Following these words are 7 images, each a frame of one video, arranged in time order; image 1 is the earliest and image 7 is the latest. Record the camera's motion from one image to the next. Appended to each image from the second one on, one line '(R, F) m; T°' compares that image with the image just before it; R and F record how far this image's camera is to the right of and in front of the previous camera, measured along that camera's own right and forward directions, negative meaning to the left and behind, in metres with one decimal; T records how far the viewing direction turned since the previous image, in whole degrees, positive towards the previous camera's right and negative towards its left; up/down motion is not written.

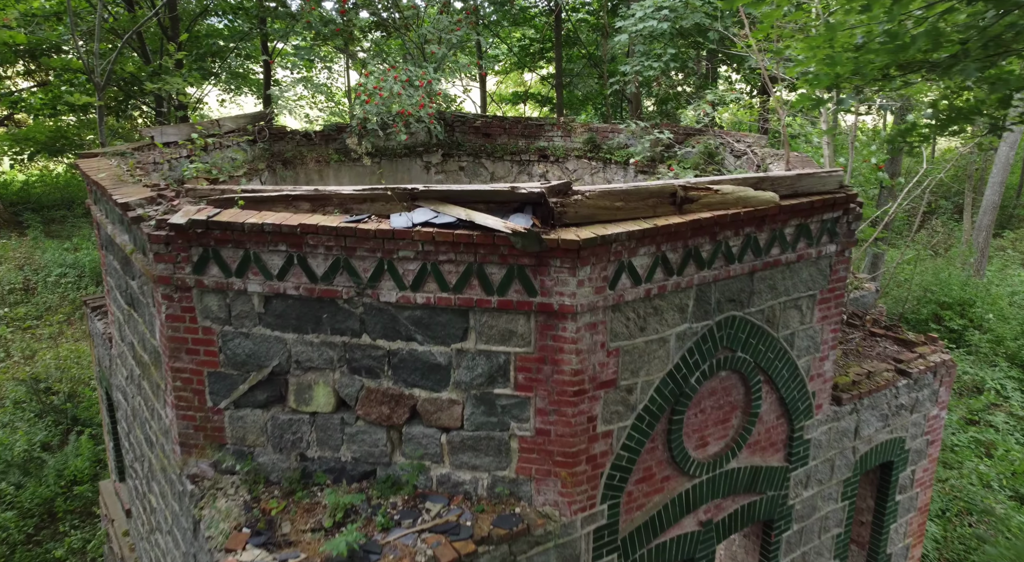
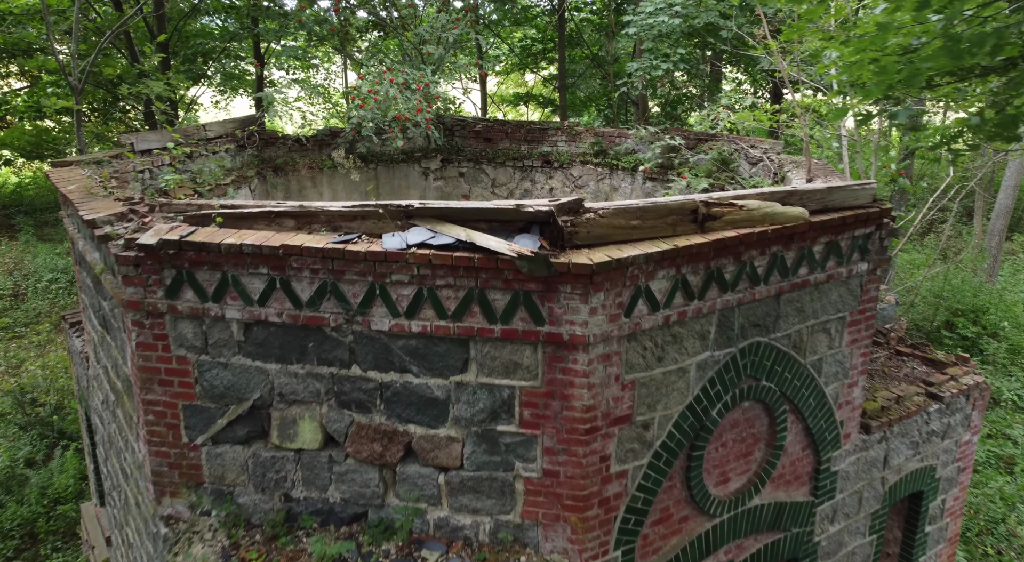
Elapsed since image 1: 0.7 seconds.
(0.0, +0.4) m; 0°
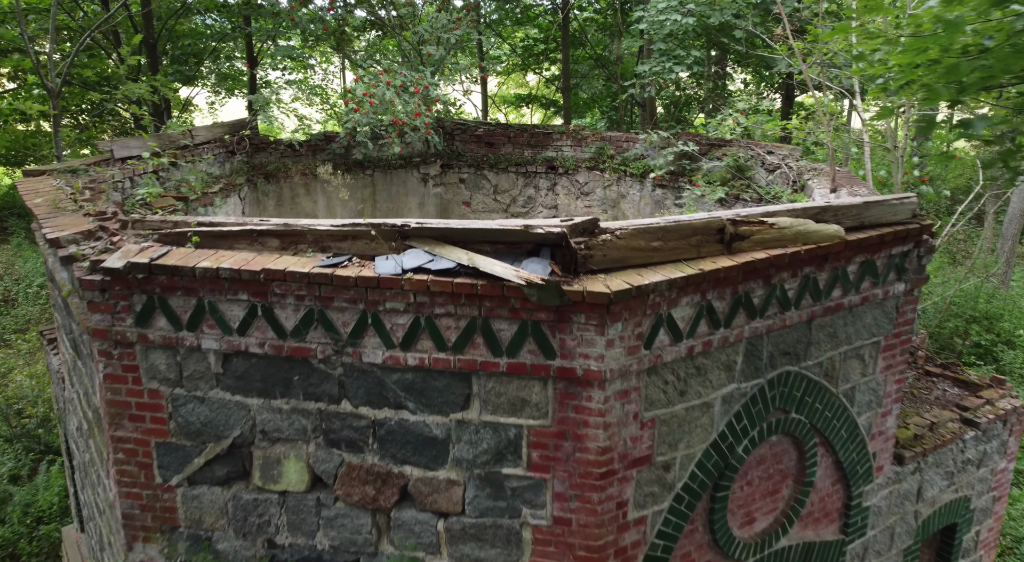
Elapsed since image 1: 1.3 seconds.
(0.0, +0.3) m; 0°
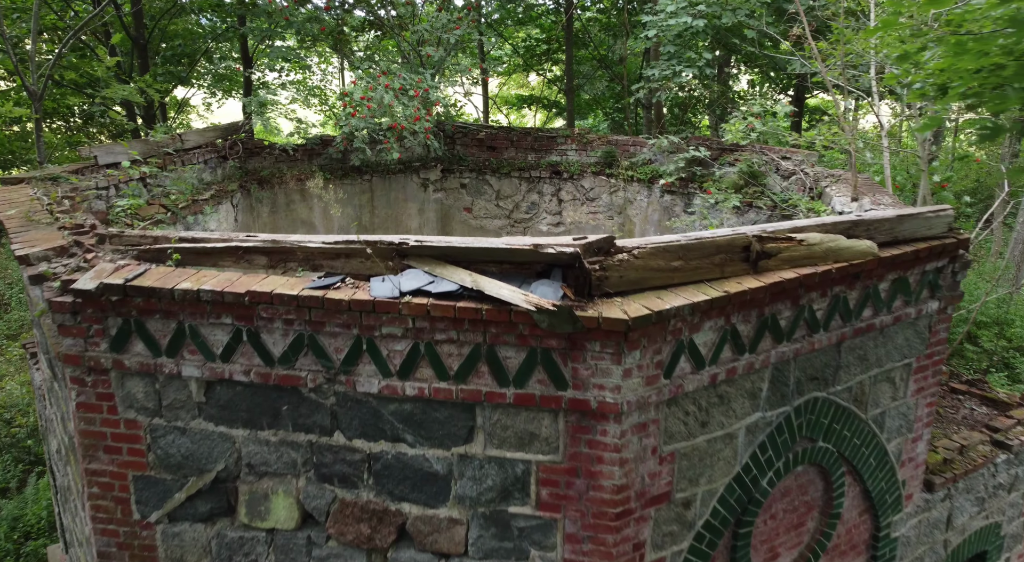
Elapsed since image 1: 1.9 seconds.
(0.0, +0.3) m; 0°
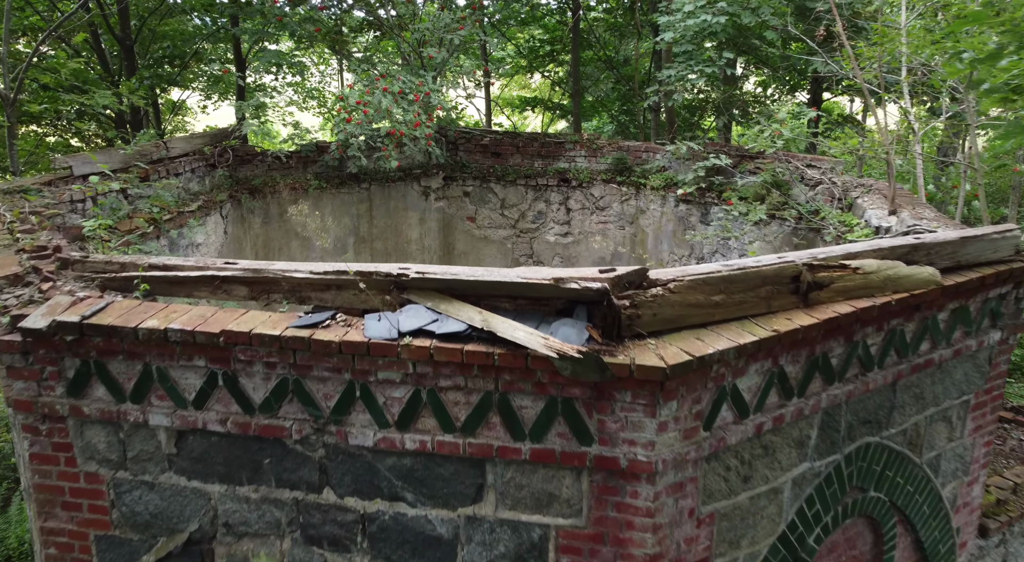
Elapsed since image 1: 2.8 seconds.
(-0.1, +0.4) m; 0°
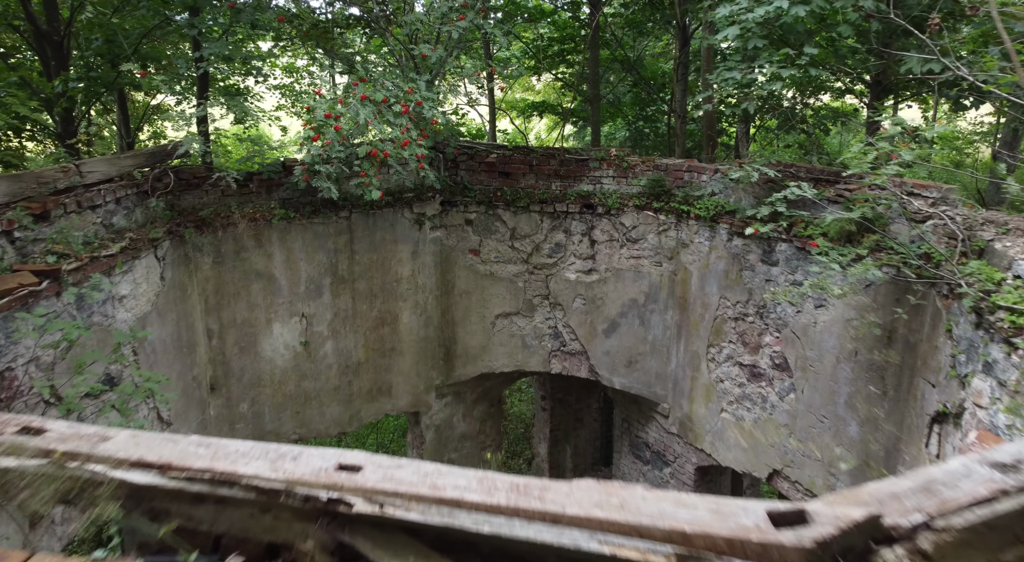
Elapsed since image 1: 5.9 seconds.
(-0.1, +1.3) m; 0°
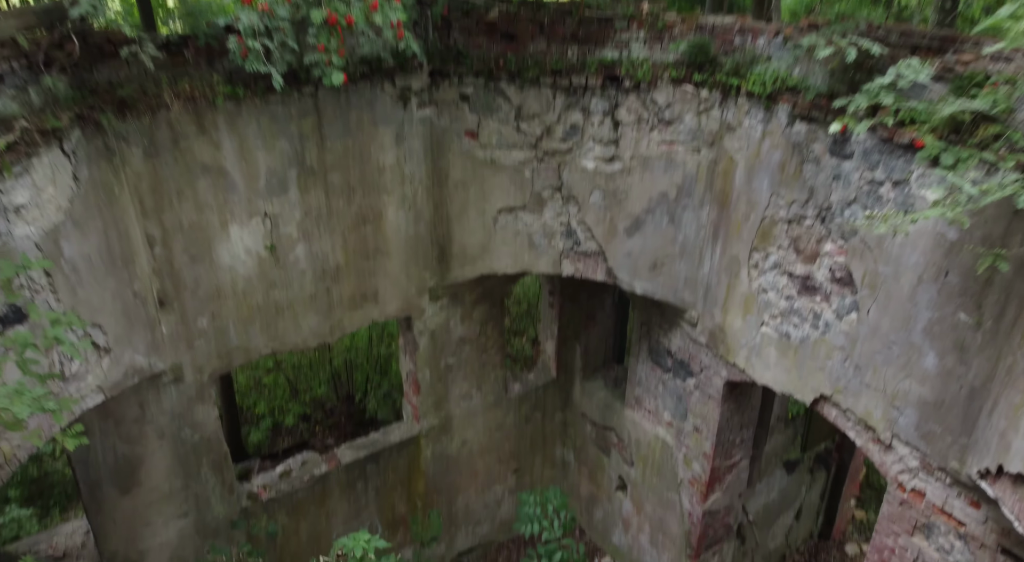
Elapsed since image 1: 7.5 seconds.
(0.0, +1.0) m; 0°
